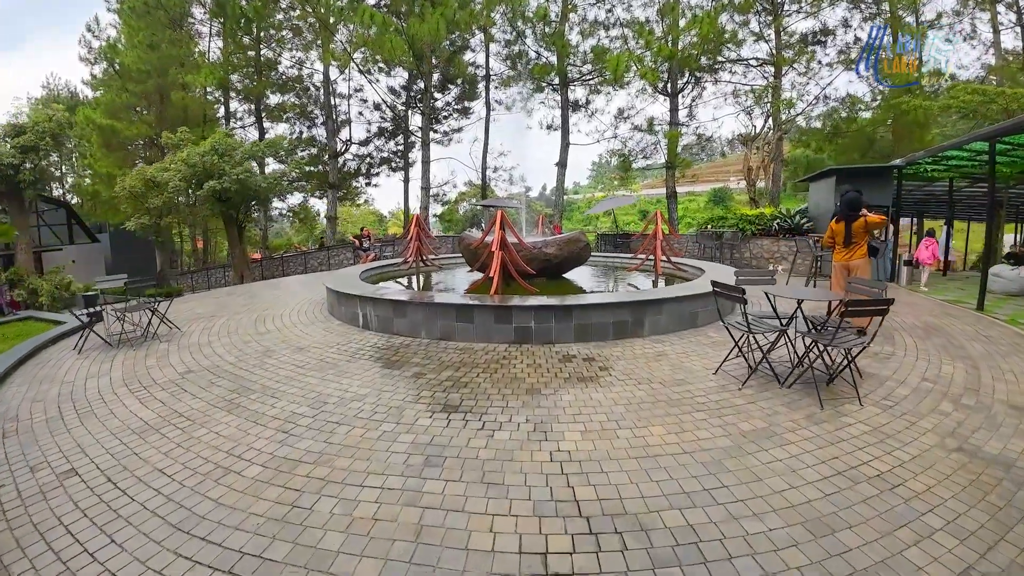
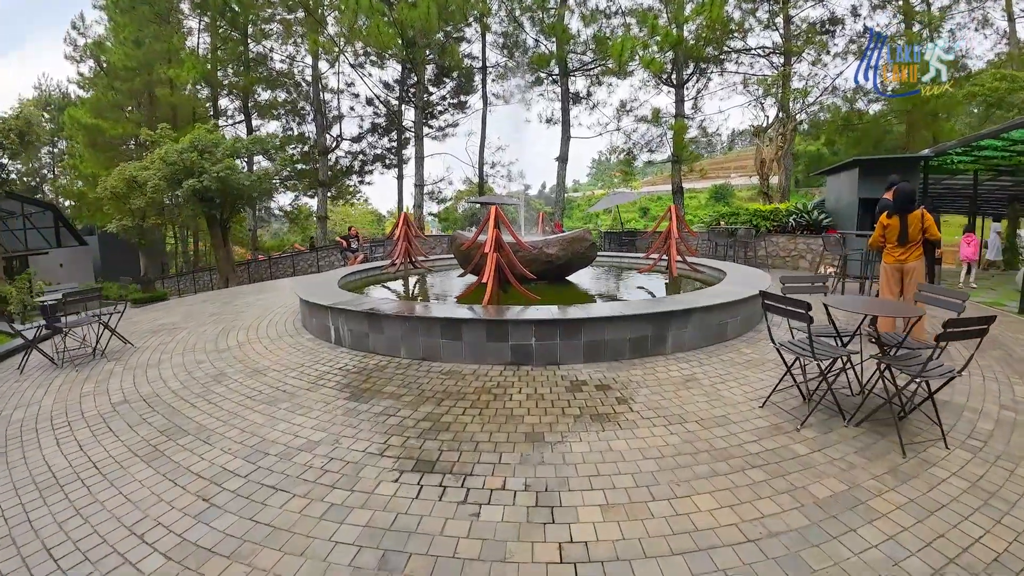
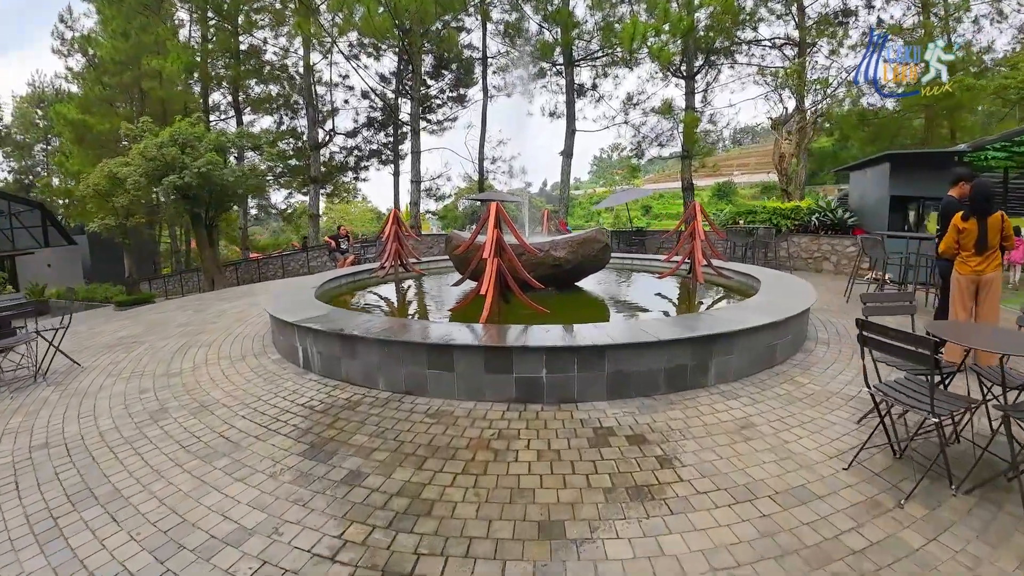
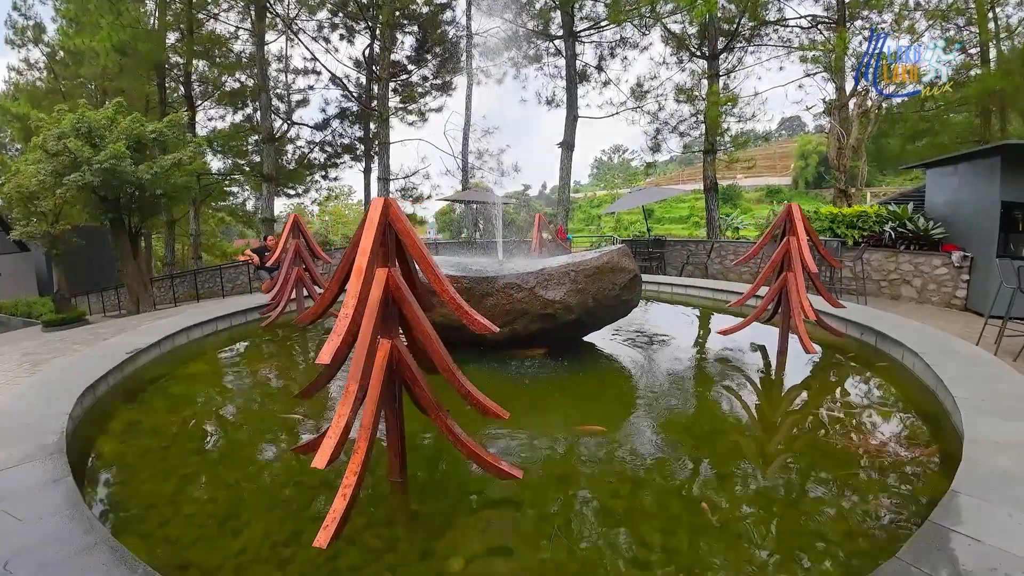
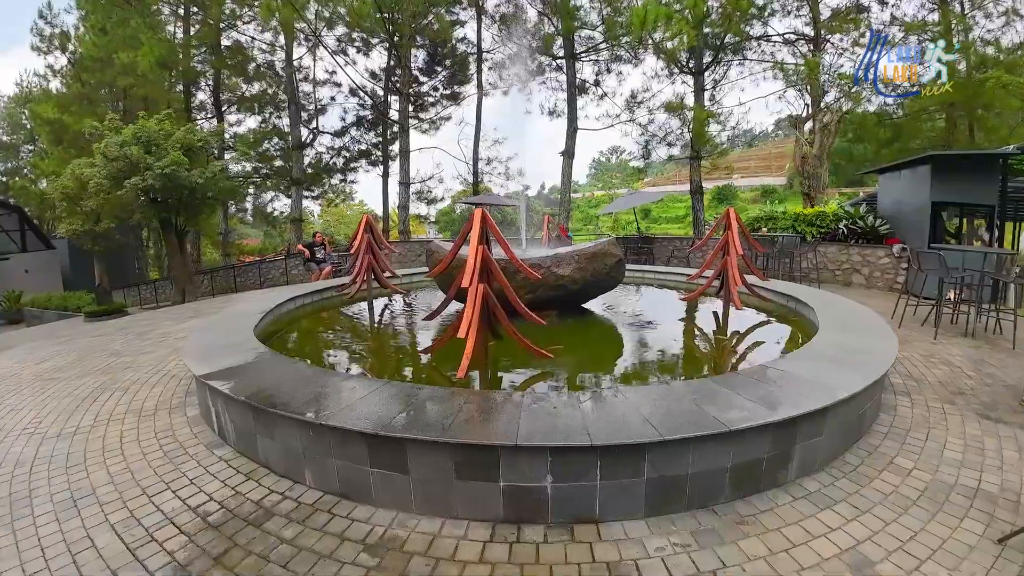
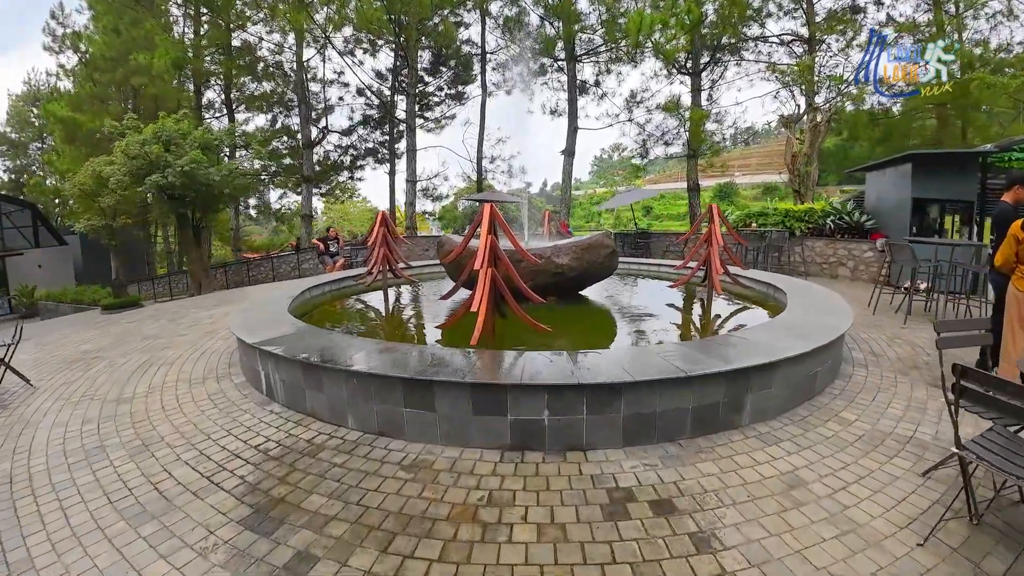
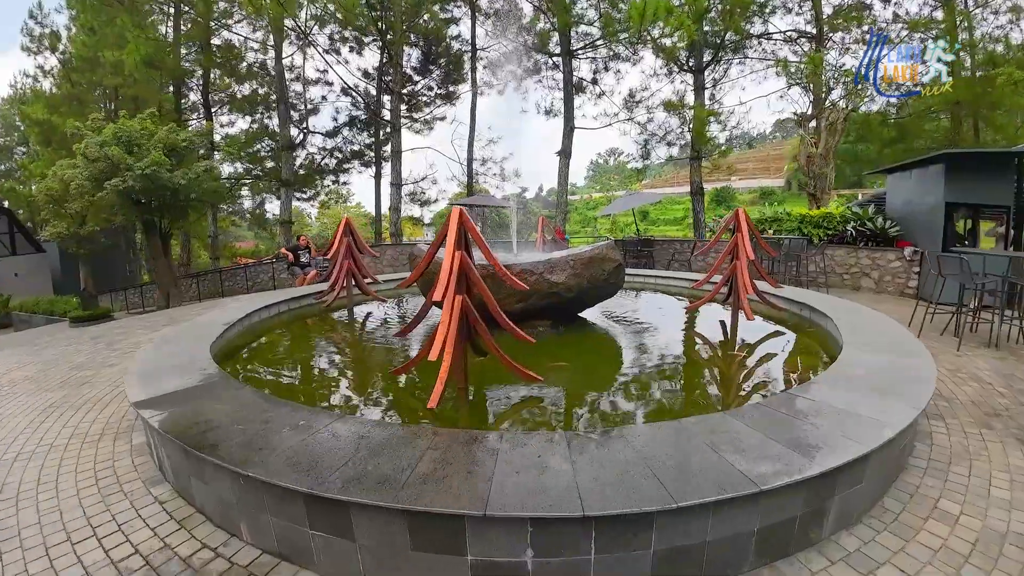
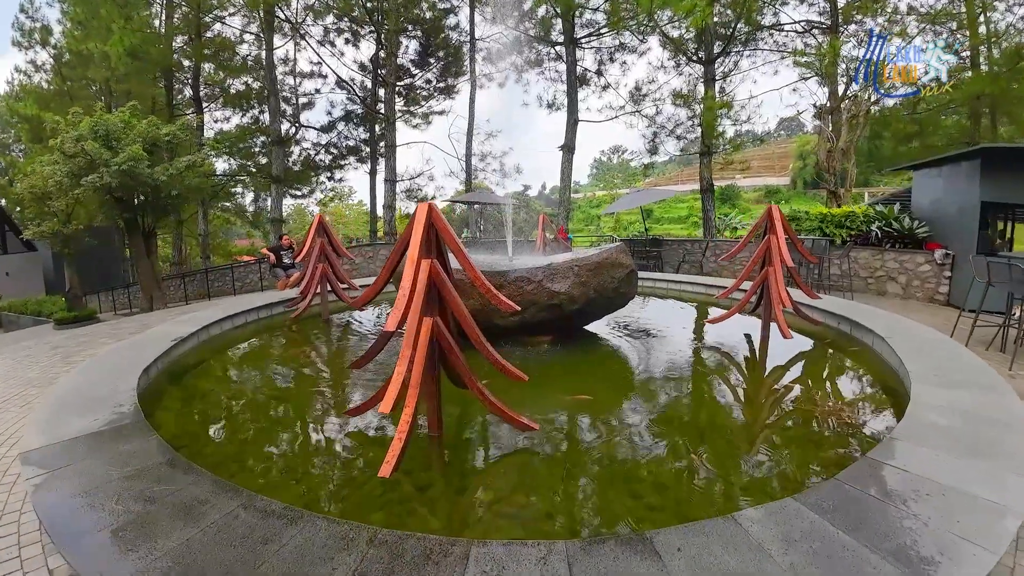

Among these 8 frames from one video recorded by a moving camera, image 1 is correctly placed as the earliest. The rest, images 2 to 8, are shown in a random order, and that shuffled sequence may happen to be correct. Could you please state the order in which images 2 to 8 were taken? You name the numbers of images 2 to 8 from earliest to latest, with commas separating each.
2, 3, 6, 5, 7, 8, 4
